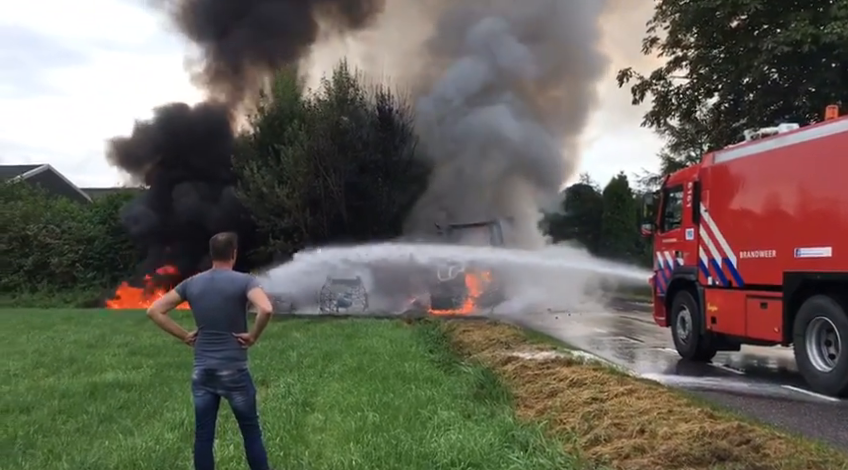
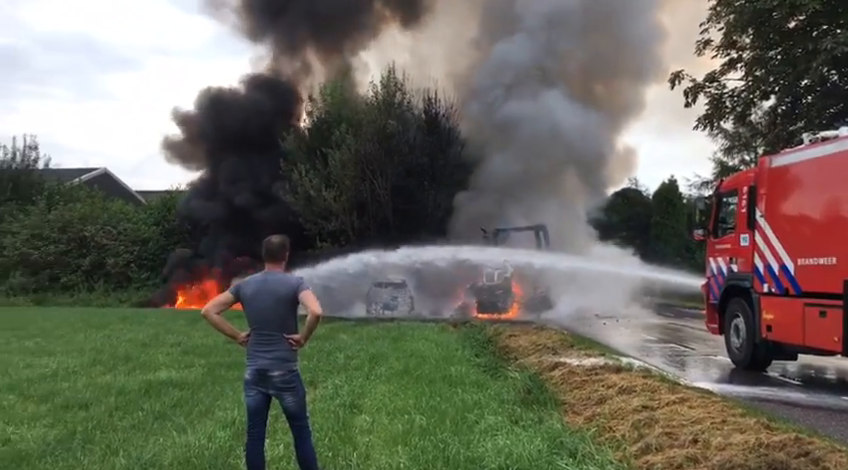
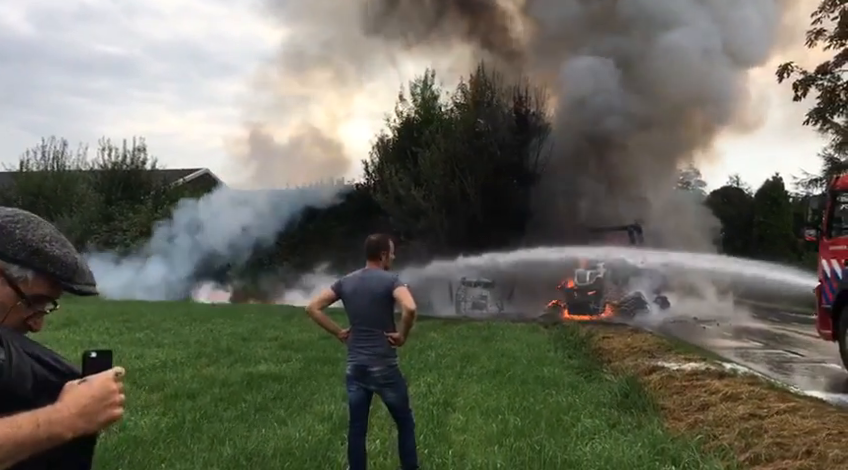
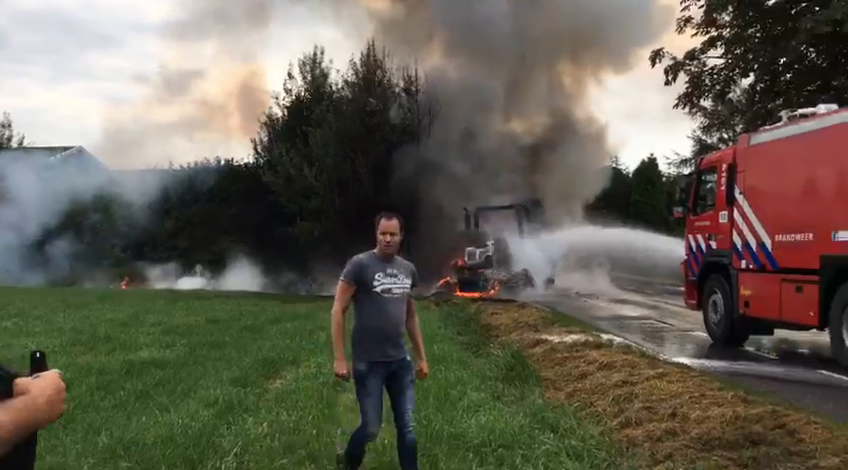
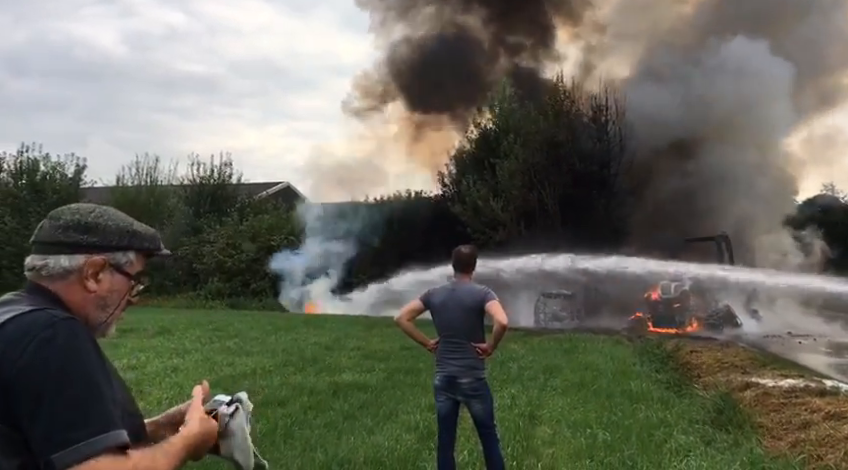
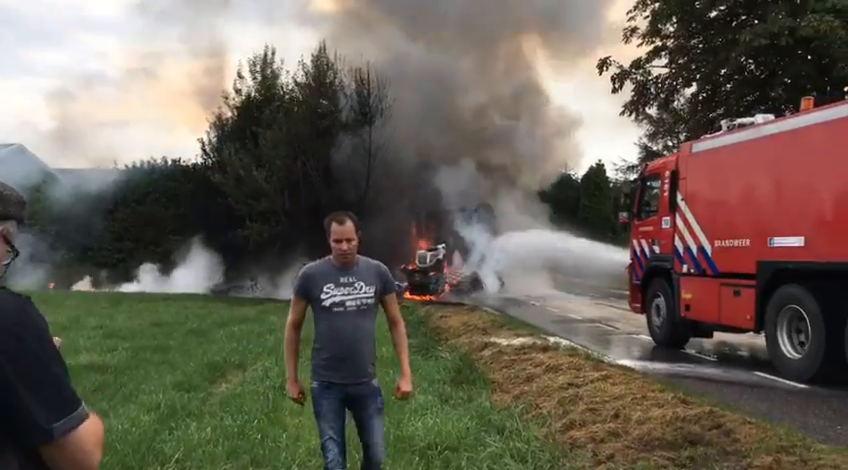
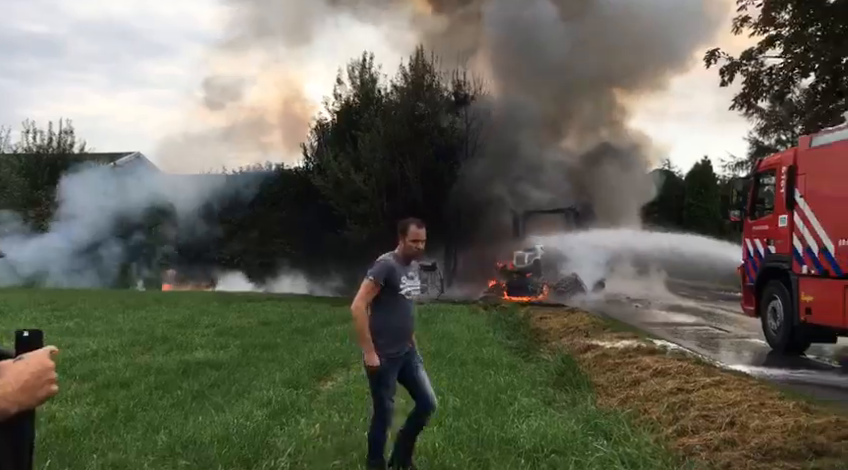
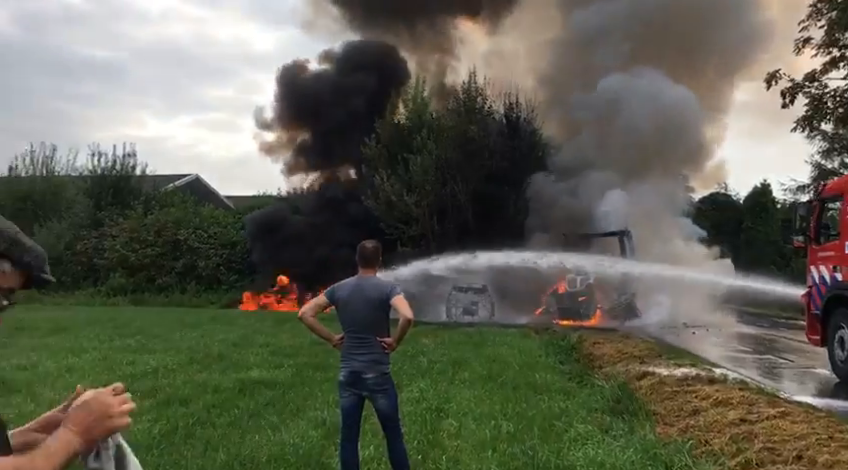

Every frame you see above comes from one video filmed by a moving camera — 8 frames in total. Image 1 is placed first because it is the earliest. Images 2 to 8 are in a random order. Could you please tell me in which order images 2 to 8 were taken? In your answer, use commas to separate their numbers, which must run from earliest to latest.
2, 8, 5, 3, 7, 4, 6
